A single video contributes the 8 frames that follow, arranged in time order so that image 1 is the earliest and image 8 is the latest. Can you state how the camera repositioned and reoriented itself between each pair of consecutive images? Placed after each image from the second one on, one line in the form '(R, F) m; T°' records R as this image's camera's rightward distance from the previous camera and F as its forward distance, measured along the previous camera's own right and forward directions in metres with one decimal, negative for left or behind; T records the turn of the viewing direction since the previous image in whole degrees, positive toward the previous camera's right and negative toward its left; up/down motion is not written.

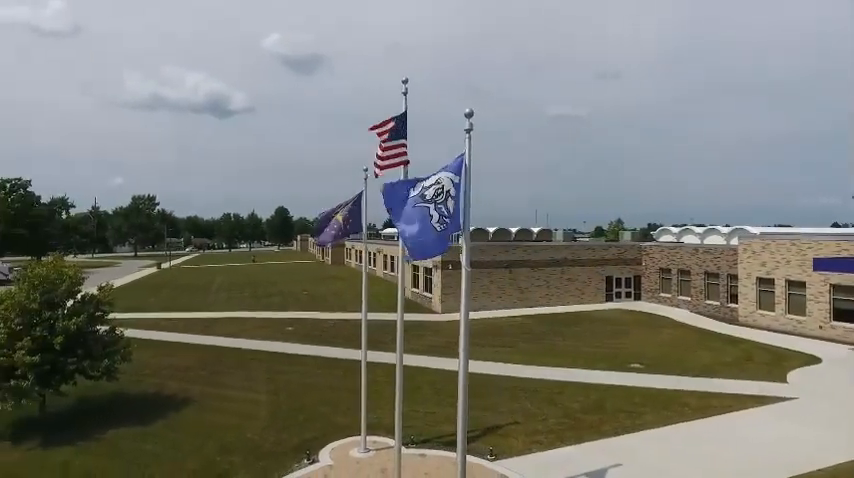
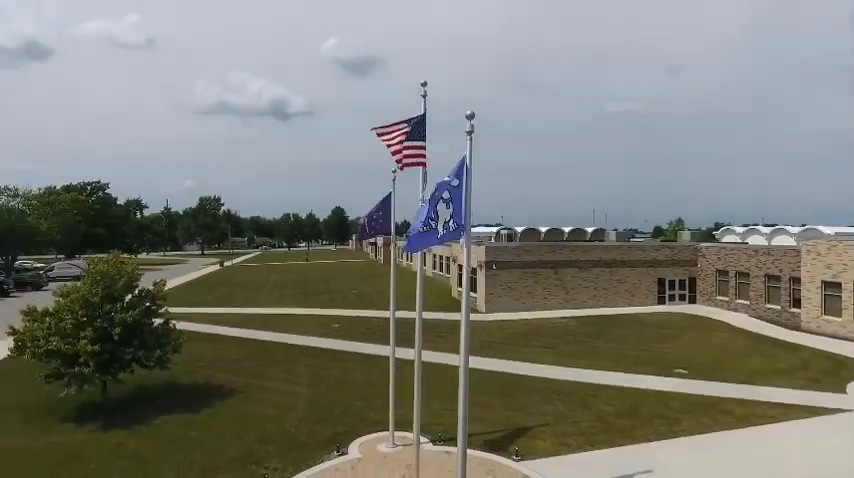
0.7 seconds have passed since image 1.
(+0.7, -0.1) m; -6°
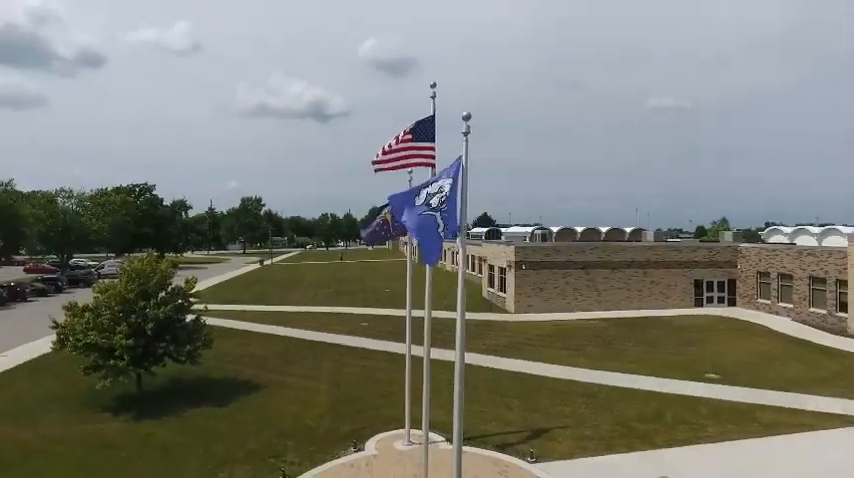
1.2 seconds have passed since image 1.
(+0.6, -0.1) m; -4°
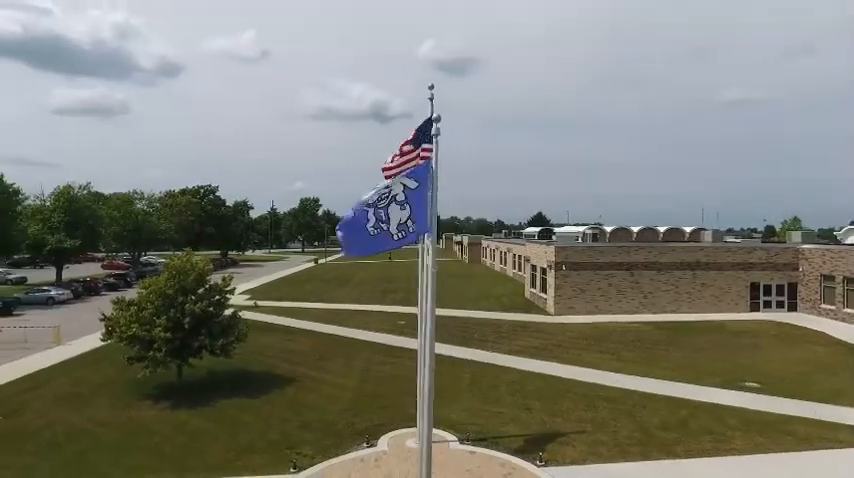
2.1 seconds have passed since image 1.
(+1.2, 0.0) m; -6°
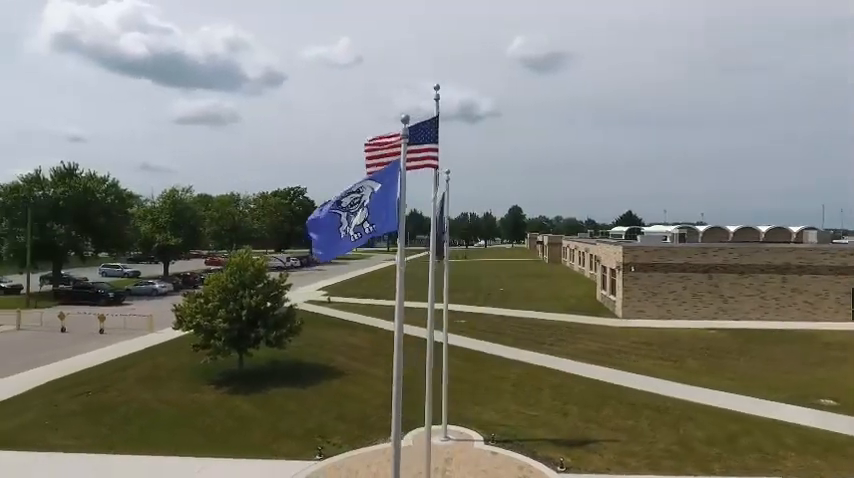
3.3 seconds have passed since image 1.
(+1.6, 0.0) m; -10°
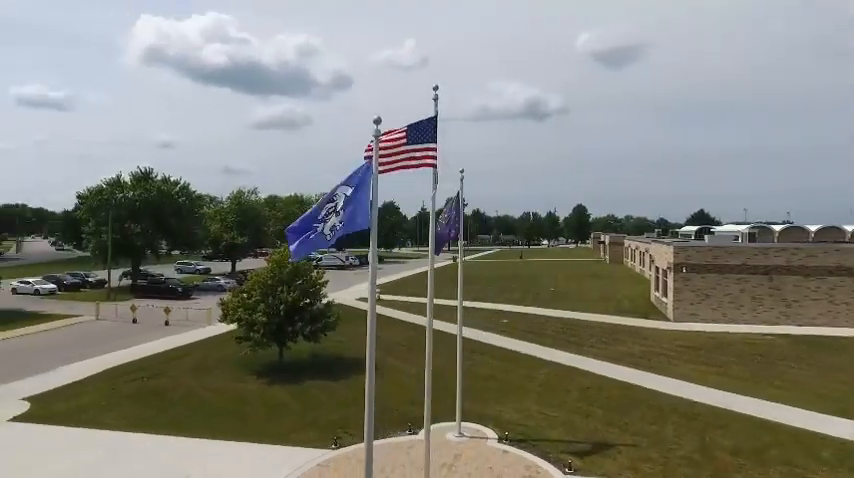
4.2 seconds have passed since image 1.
(+1.3, -0.1) m; -7°
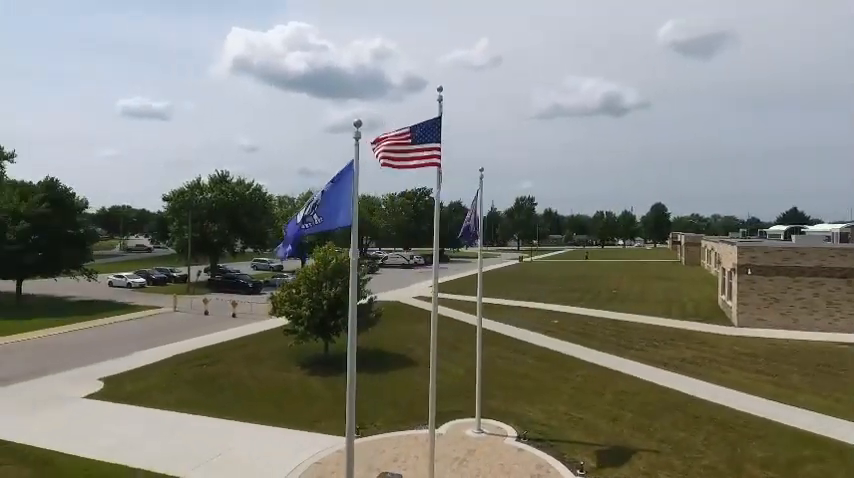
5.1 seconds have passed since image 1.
(+1.4, -0.2) m; -8°
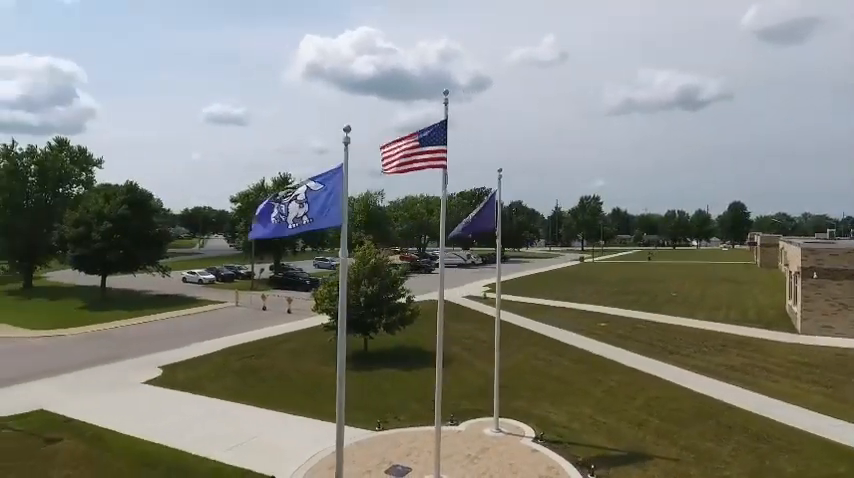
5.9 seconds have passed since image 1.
(+1.3, -0.2) m; -7°
